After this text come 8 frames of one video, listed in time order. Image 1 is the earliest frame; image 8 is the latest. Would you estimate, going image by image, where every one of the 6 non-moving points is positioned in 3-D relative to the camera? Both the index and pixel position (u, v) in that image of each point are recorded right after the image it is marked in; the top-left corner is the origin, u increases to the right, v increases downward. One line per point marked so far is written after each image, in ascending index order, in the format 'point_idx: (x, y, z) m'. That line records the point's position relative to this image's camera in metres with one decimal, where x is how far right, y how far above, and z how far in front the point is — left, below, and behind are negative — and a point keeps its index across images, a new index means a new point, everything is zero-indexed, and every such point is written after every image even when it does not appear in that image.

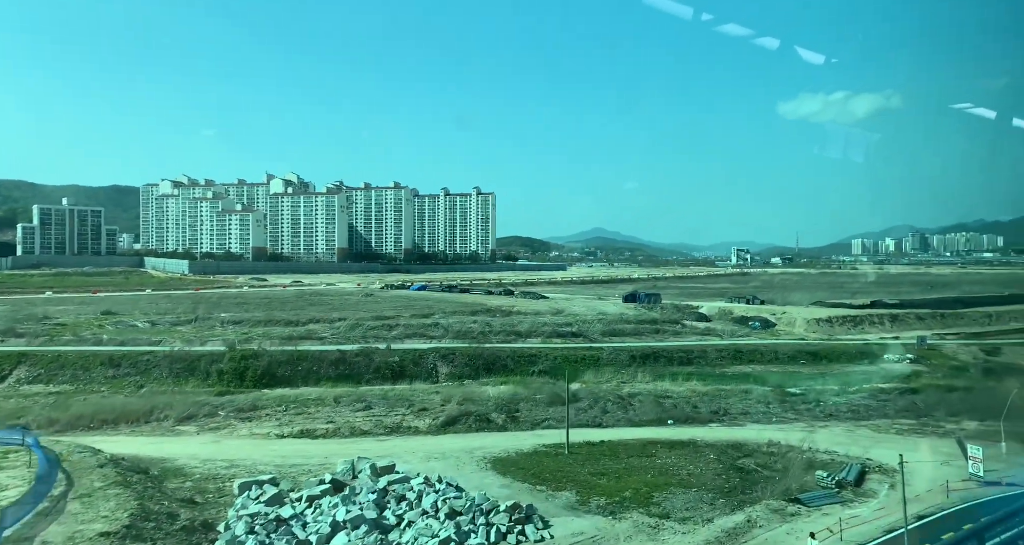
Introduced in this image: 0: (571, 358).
0: (+1.4, -2.0, +15.8) m
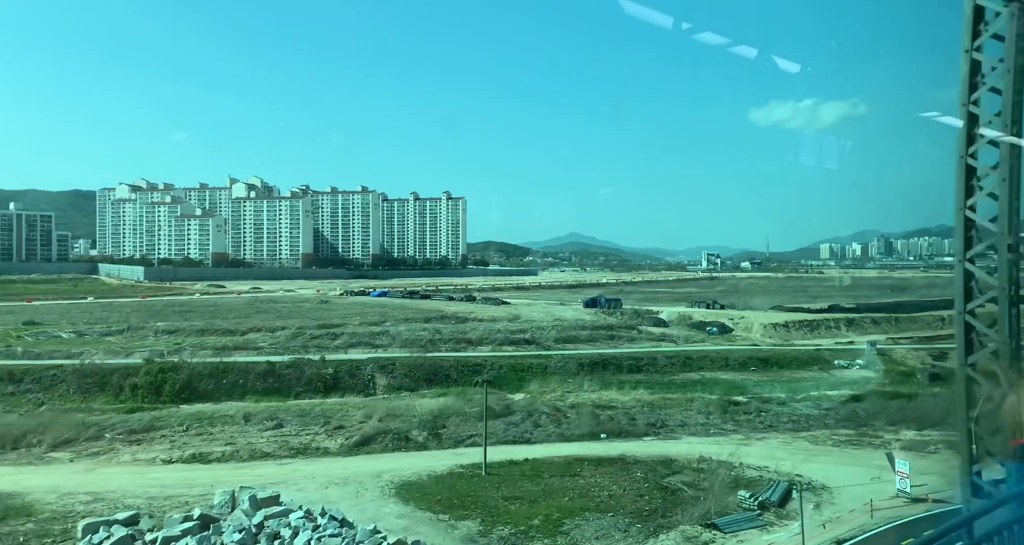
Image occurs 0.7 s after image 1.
0: (+0.1, -2.2, +15.5) m
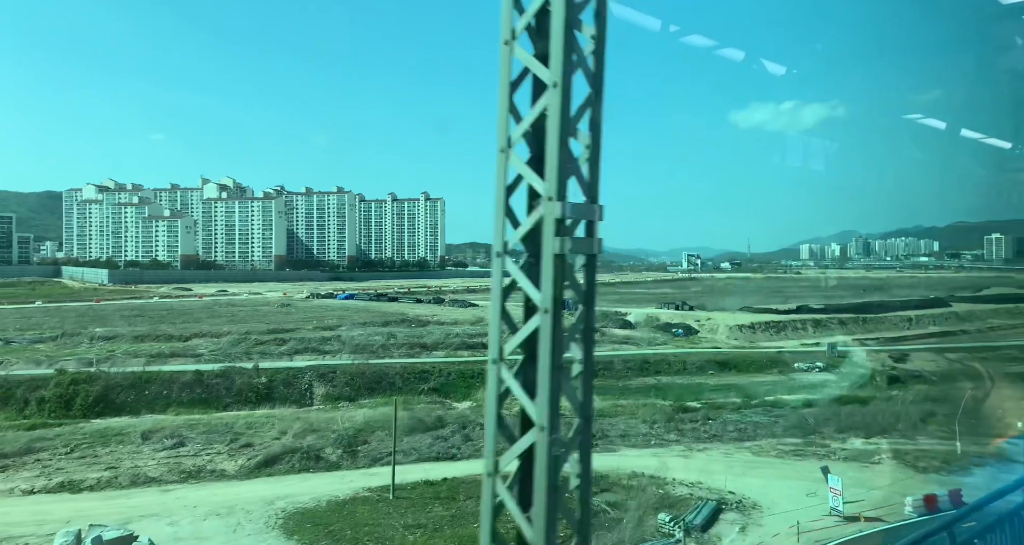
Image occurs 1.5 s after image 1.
0: (-1.0, -2.2, +15.0) m
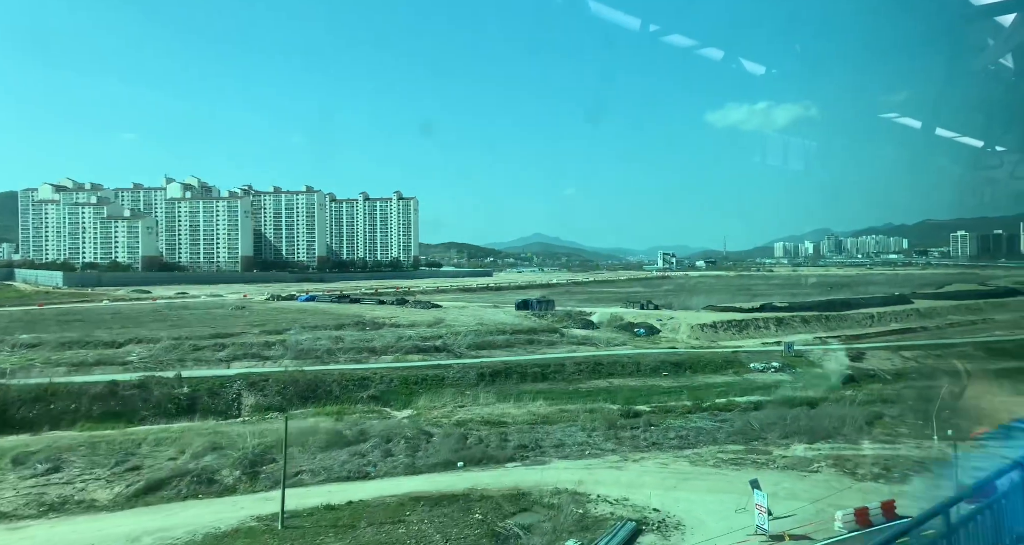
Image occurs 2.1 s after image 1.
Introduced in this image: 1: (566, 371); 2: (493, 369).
0: (-2.1, -2.3, +14.4) m
1: (+1.4, -2.5, +17.4) m
2: (-0.5, -2.3, +16.2) m
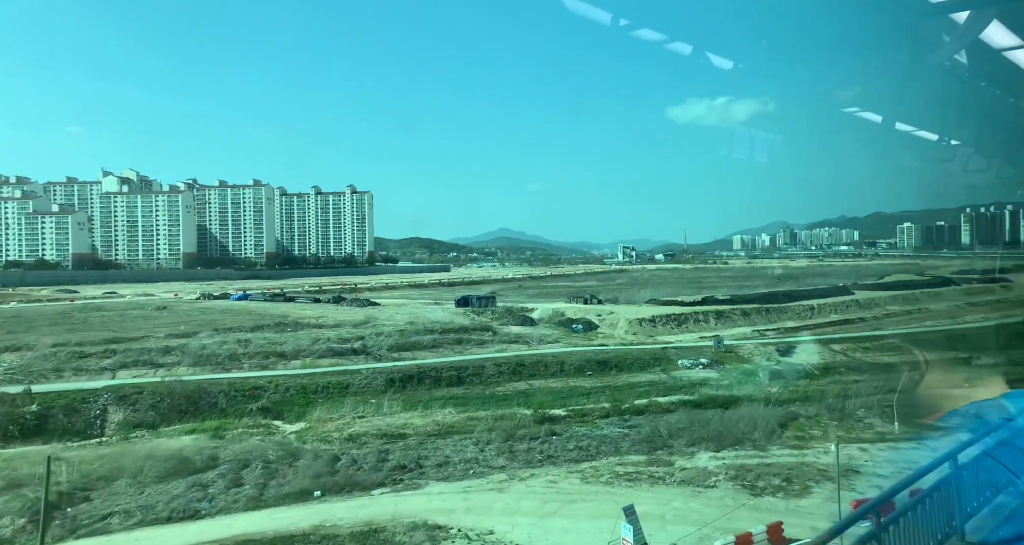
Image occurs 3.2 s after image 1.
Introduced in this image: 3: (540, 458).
0: (-4.0, -2.3, +13.4) m
1: (-0.6, -2.5, +16.7) m
2: (-2.4, -2.3, +15.3) m
3: (+0.4, -2.4, +8.6) m
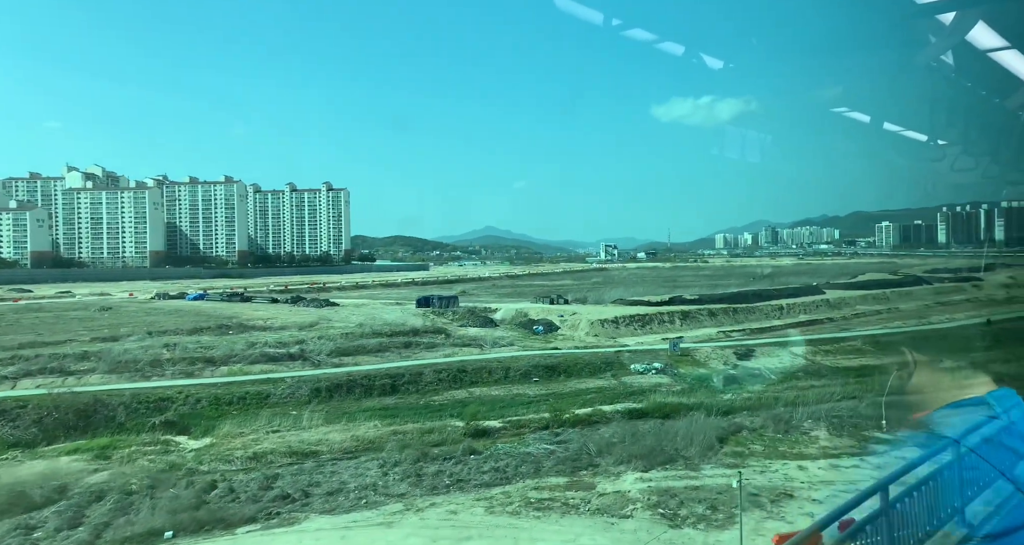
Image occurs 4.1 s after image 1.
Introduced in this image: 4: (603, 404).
0: (-5.3, -2.3, +12.5) m
1: (-2.0, -2.5, +15.8) m
2: (-3.8, -2.3, +14.4) m
3: (-0.7, -2.4, +7.8) m
4: (+2.2, -3.0, +15.7) m
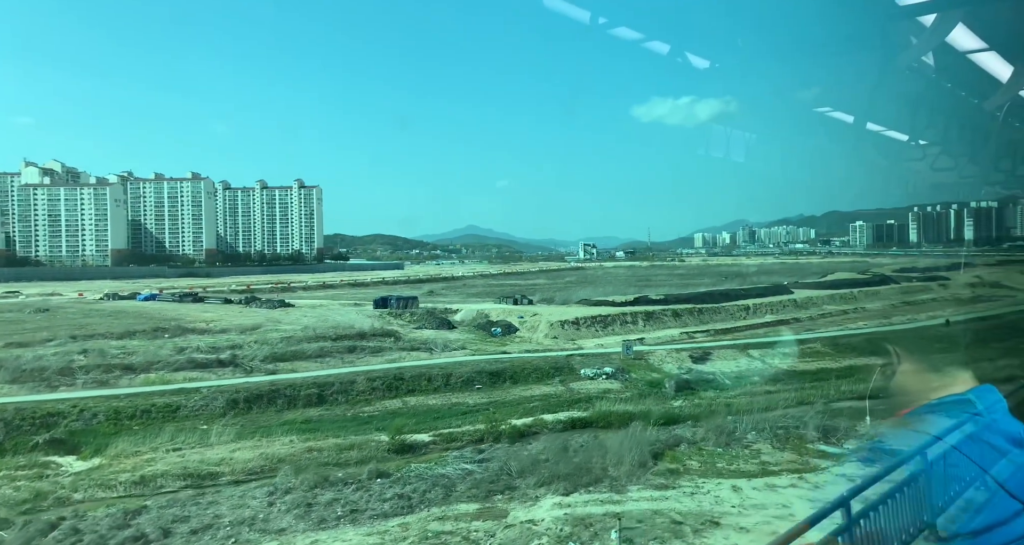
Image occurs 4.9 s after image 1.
0: (-6.5, -2.4, +11.4) m
1: (-3.4, -2.6, +14.9) m
2: (-5.1, -2.4, +13.5) m
3: (-1.8, -2.5, +7.0) m
4: (+0.8, -3.1, +15.0) m
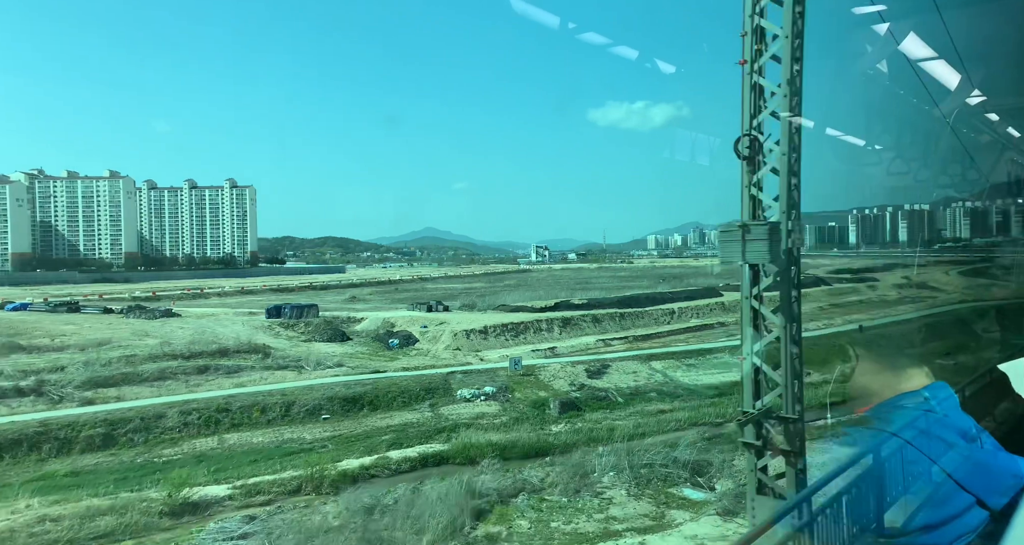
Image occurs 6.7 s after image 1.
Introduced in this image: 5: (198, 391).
0: (-9.1, -2.6, +8.7) m
1: (-6.4, -2.8, +12.5) m
2: (-7.9, -2.6, +10.9) m
3: (-4.0, -2.7, +4.8) m
4: (-2.2, -3.3, +13.0) m
5: (-8.2, -2.9, +16.9) m
